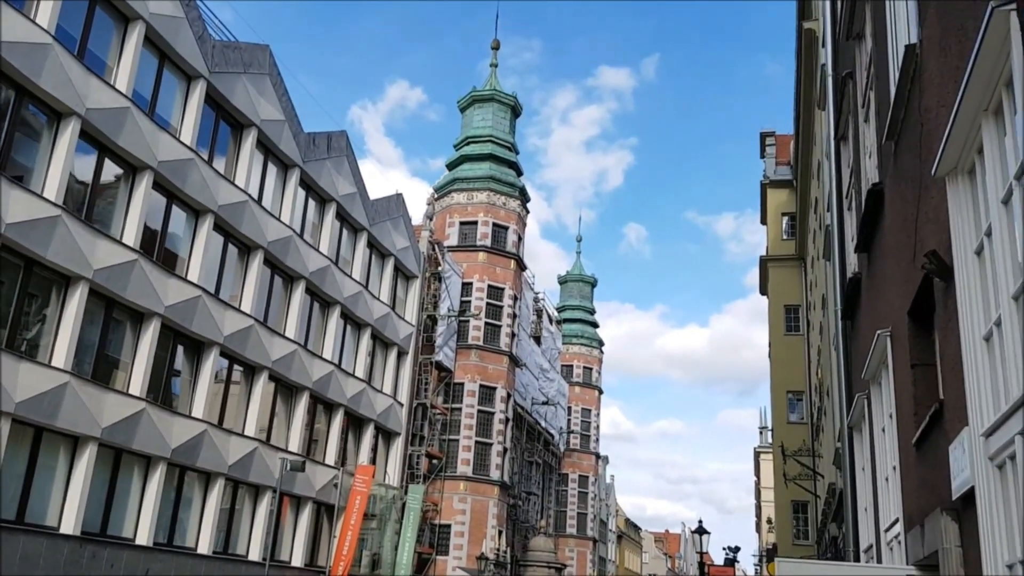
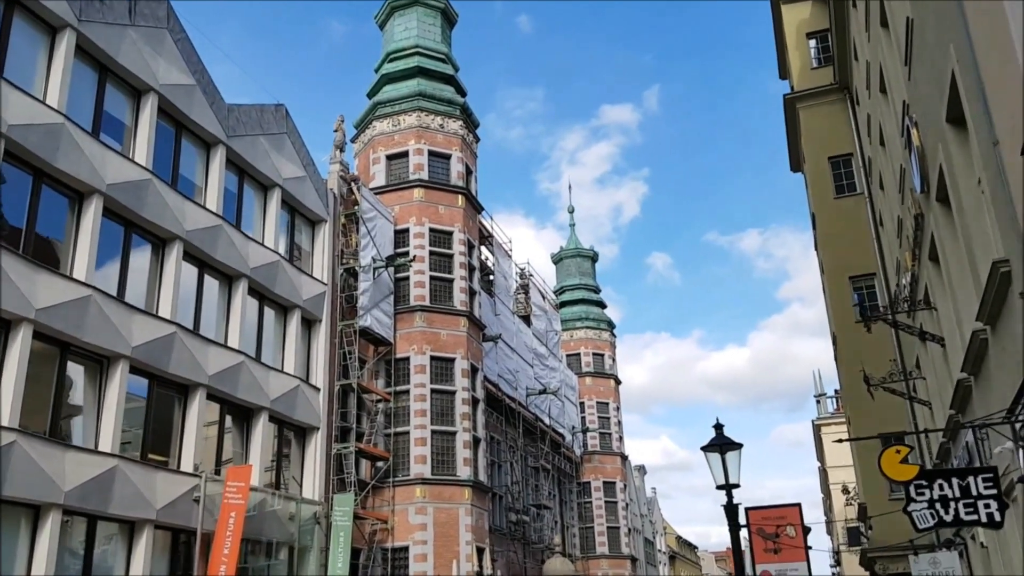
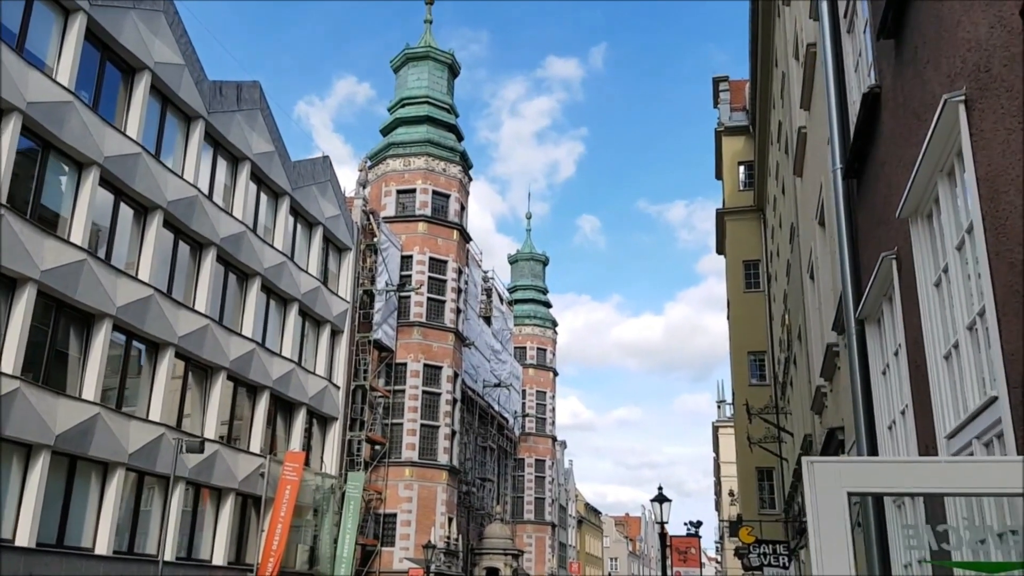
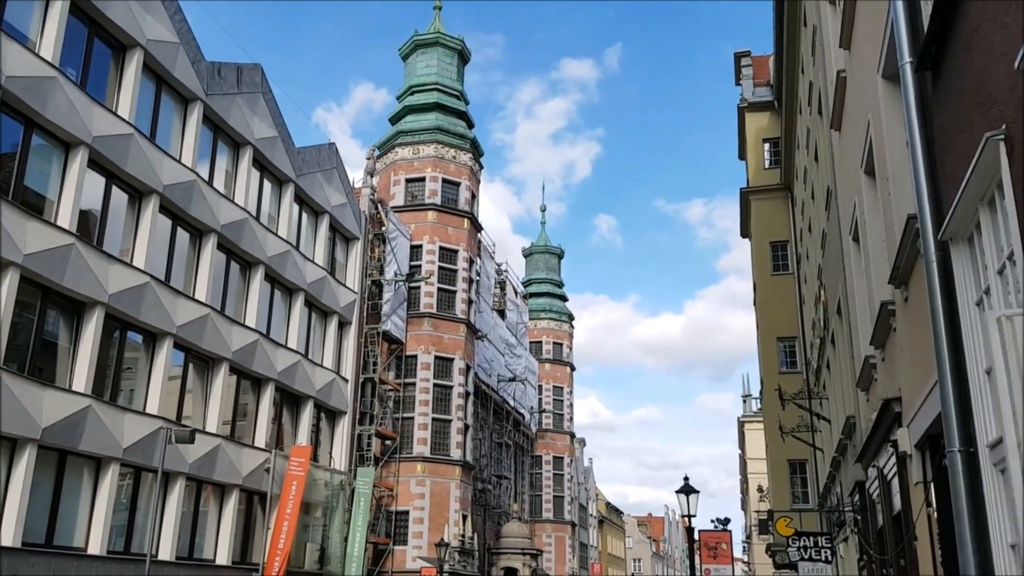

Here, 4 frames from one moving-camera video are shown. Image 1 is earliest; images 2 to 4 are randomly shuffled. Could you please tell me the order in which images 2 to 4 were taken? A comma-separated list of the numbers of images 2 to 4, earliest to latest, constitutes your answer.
3, 4, 2
